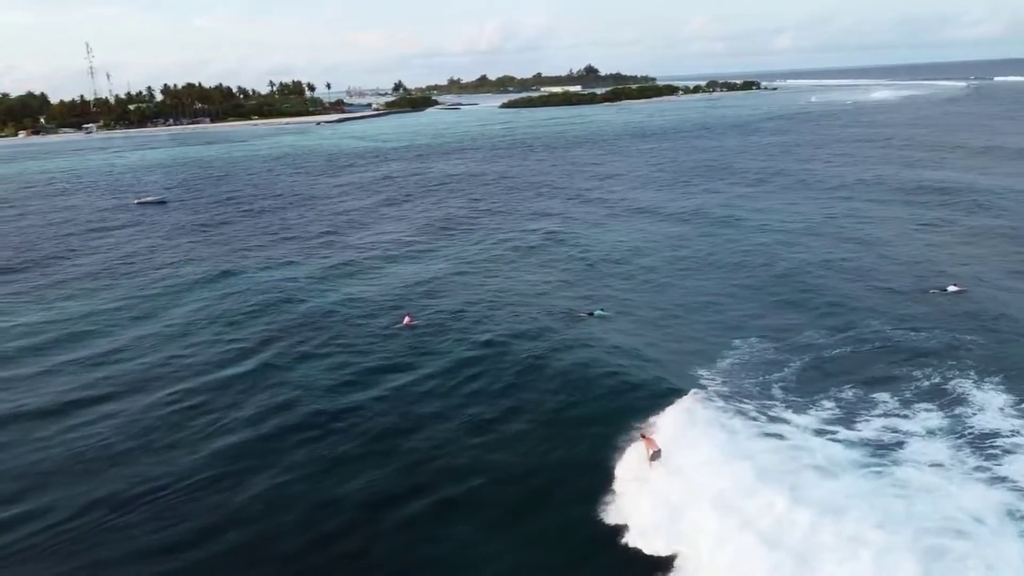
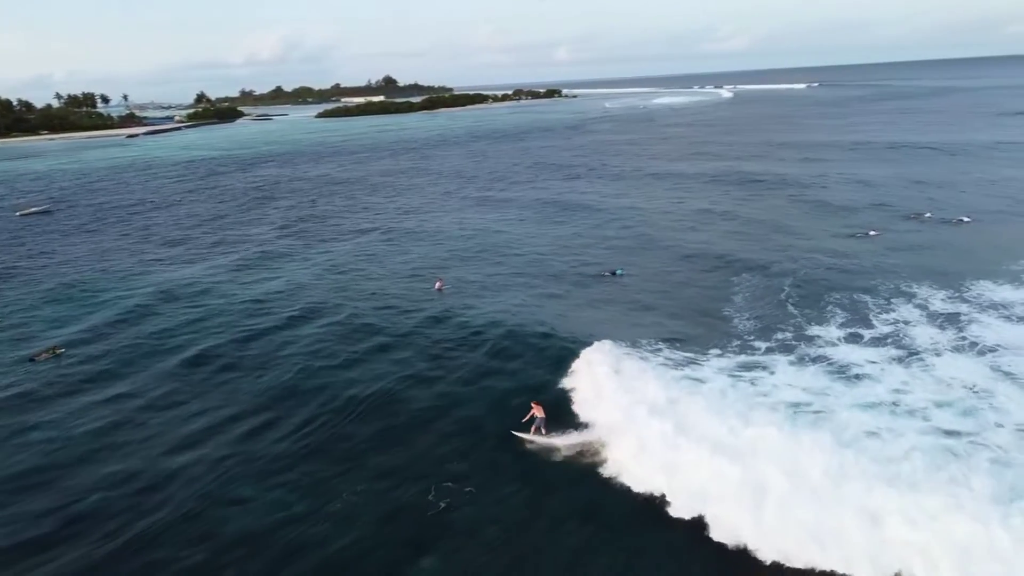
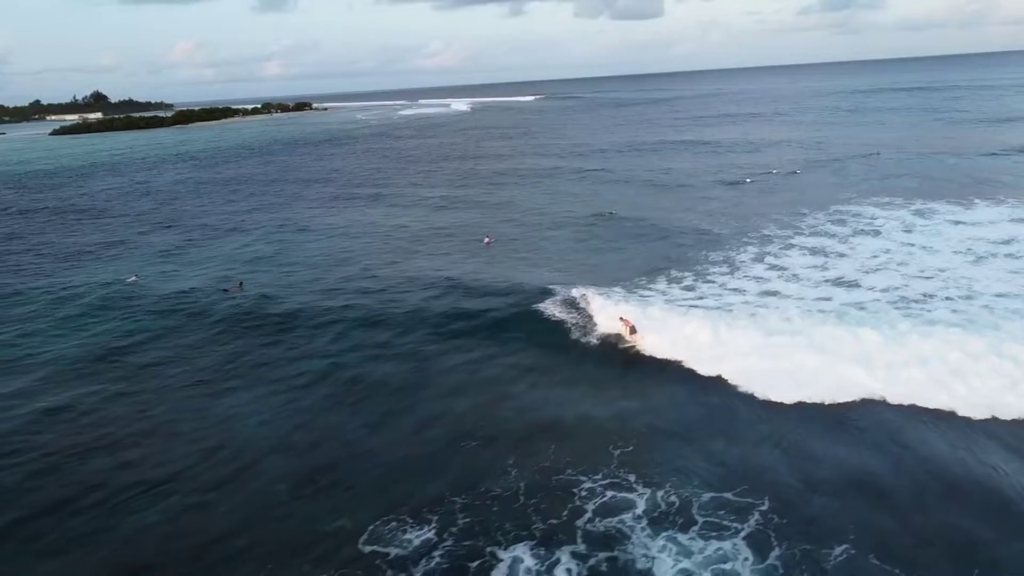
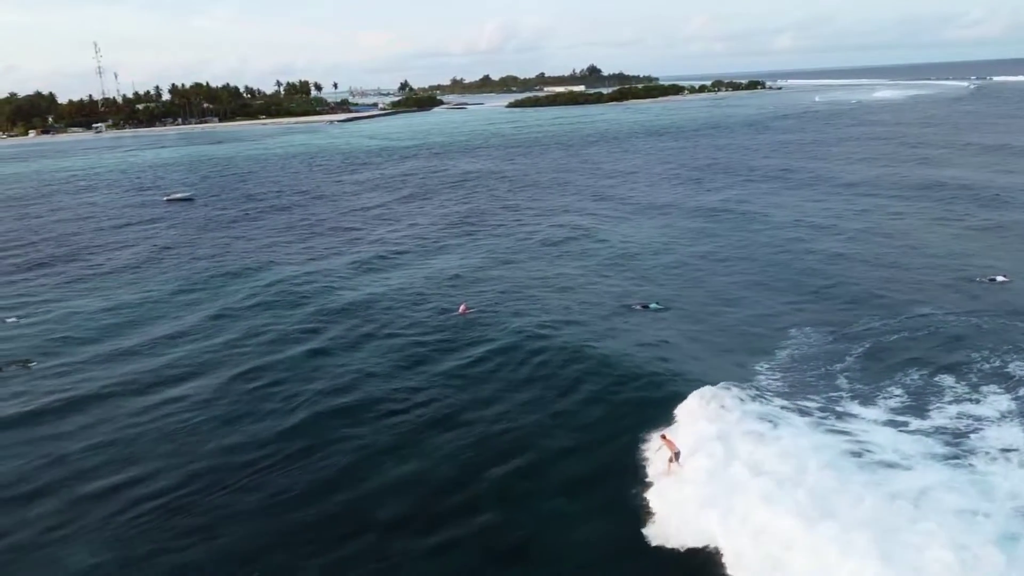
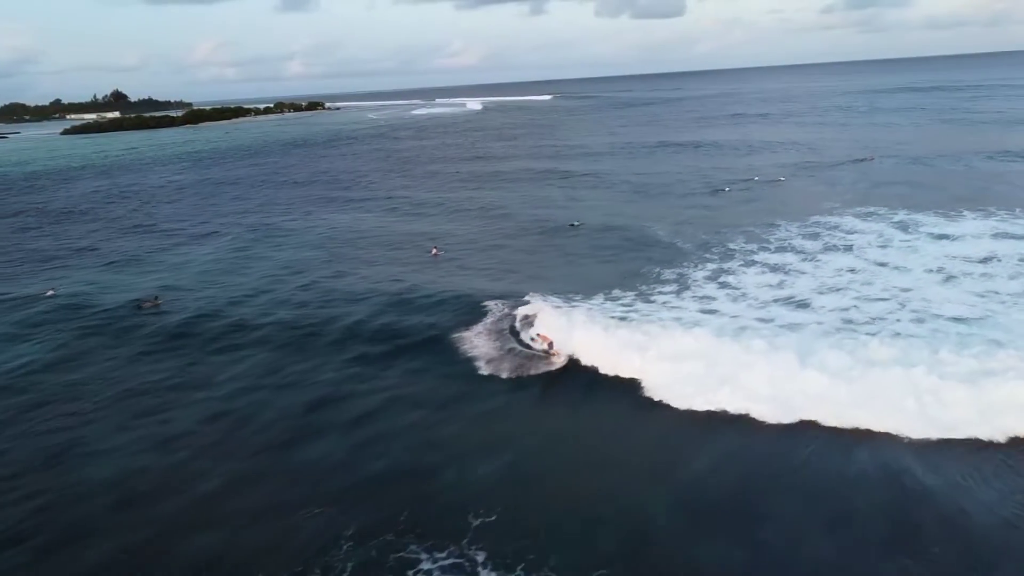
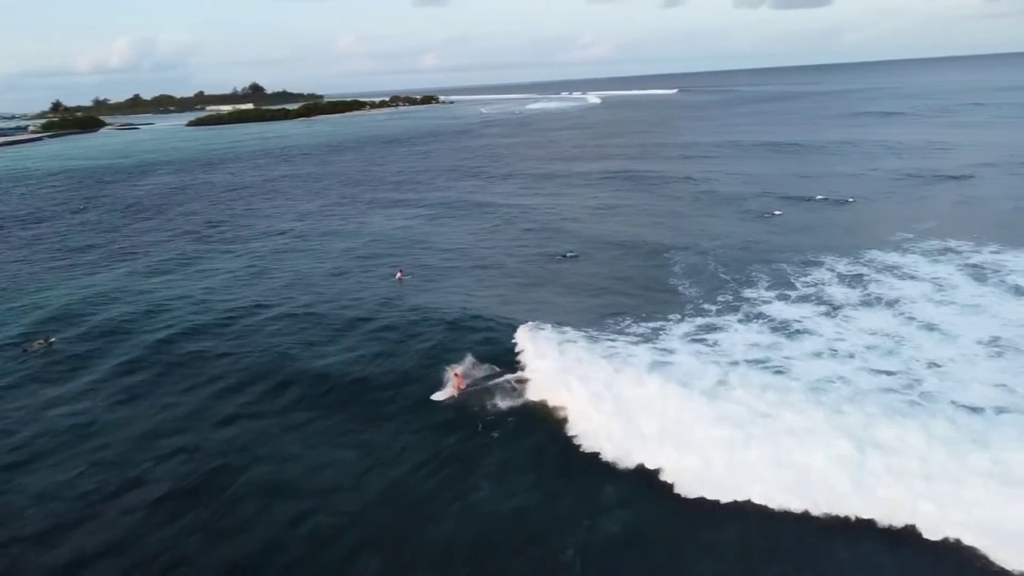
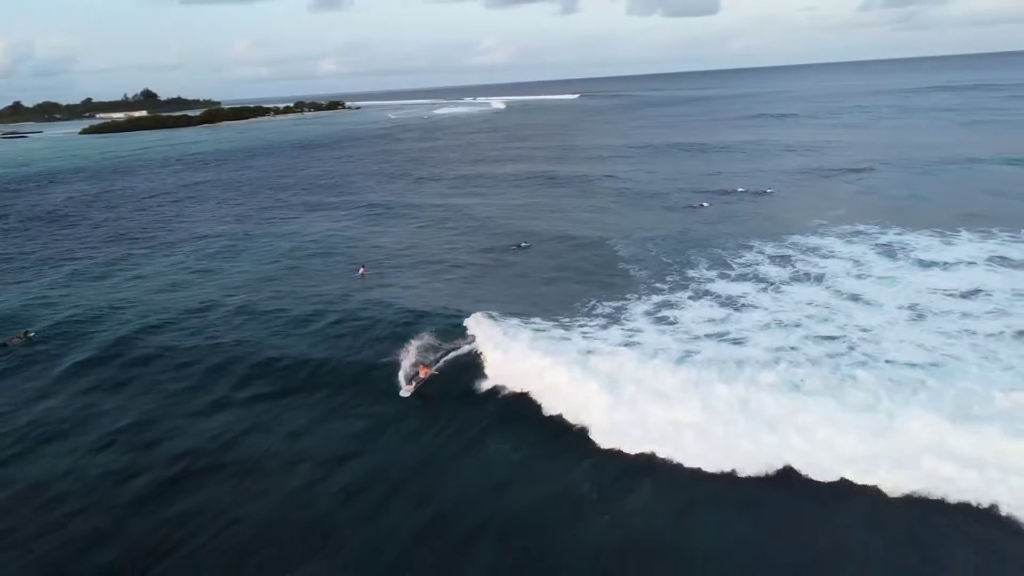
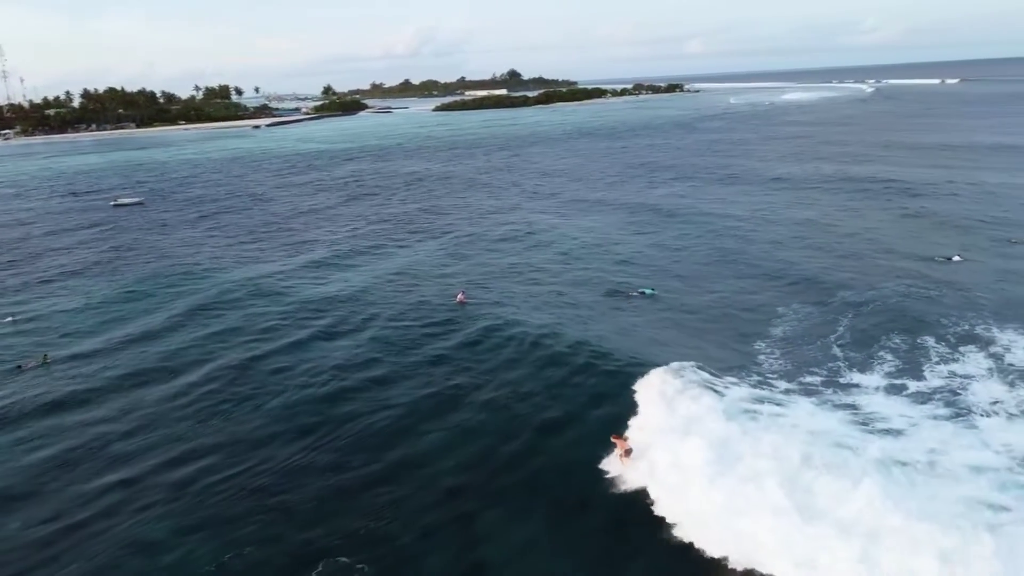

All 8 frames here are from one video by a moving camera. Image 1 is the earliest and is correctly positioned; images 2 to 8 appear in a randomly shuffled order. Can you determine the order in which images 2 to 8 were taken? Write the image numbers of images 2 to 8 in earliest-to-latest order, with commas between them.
4, 8, 2, 6, 7, 5, 3
